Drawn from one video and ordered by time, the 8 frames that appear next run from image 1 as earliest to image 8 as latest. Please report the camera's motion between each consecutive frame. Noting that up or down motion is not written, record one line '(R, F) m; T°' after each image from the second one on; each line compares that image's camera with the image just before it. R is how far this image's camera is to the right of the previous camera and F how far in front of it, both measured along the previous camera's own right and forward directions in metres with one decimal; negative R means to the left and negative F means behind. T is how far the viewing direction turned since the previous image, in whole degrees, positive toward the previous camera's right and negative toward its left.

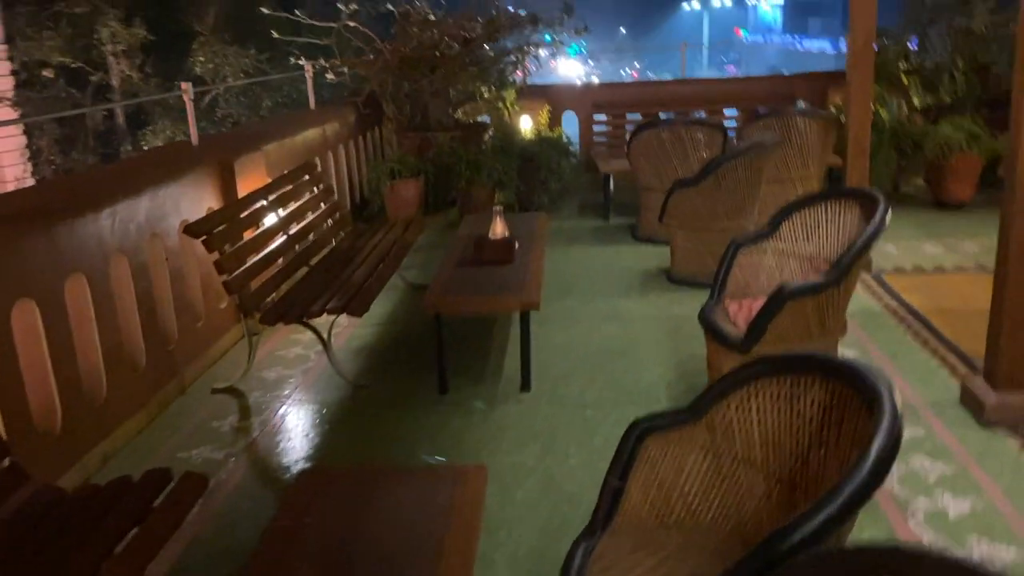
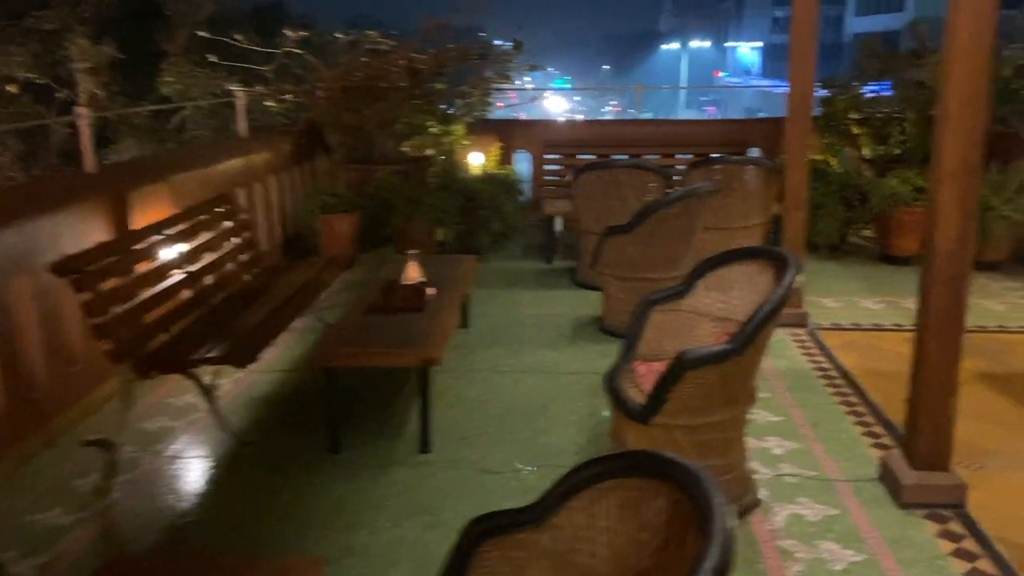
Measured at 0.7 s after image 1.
(+0.3, +0.2) m; +2°
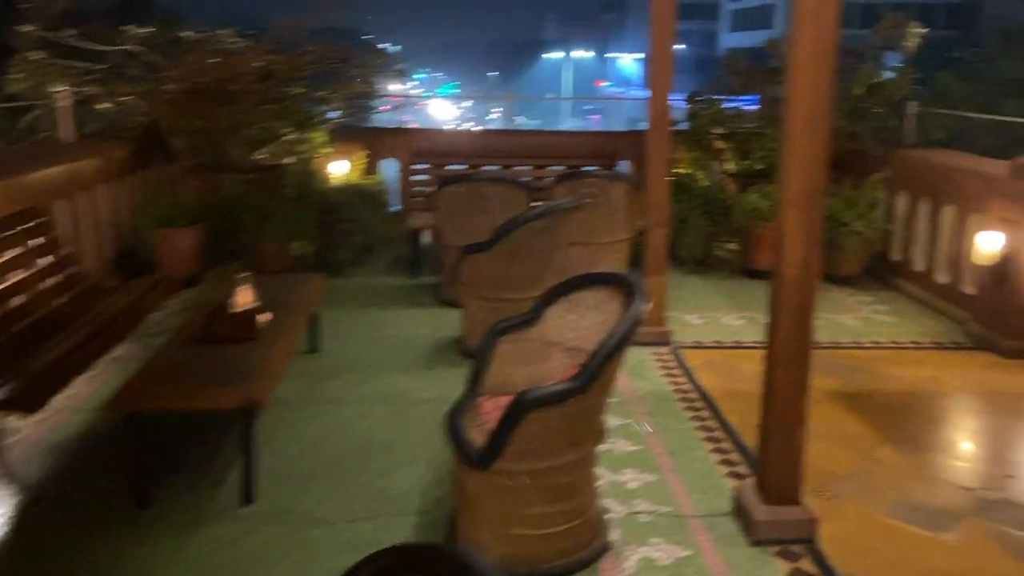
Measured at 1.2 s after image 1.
(+0.2, +0.2) m; +8°
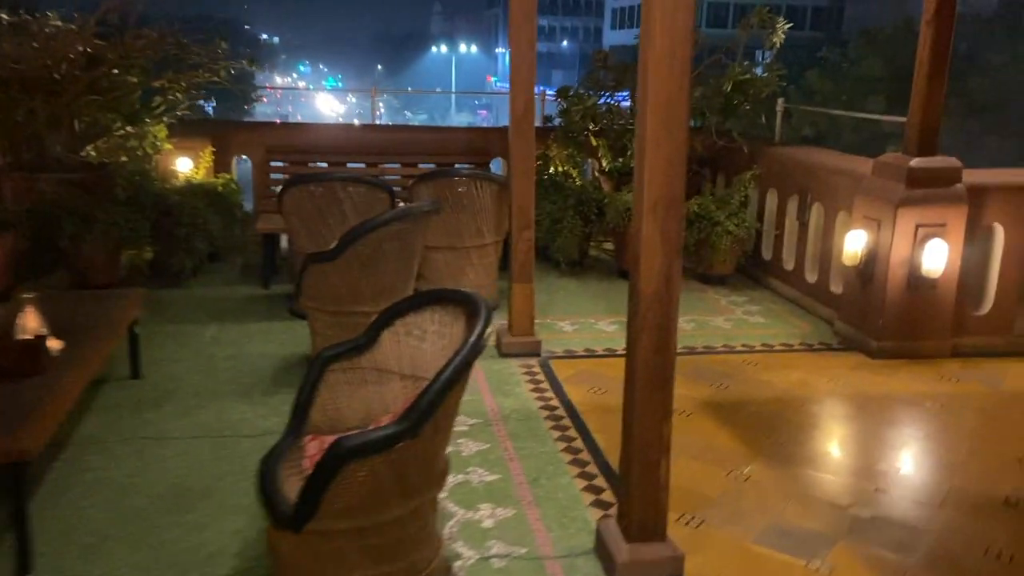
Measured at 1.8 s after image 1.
(+0.2, +0.3) m; +8°
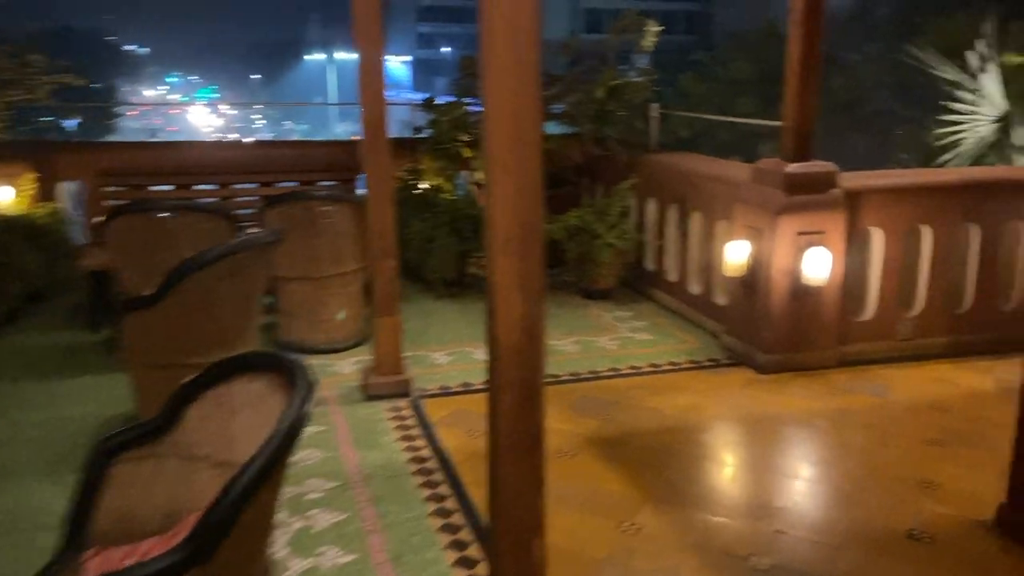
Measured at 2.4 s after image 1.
(+0.1, +0.4) m; +7°
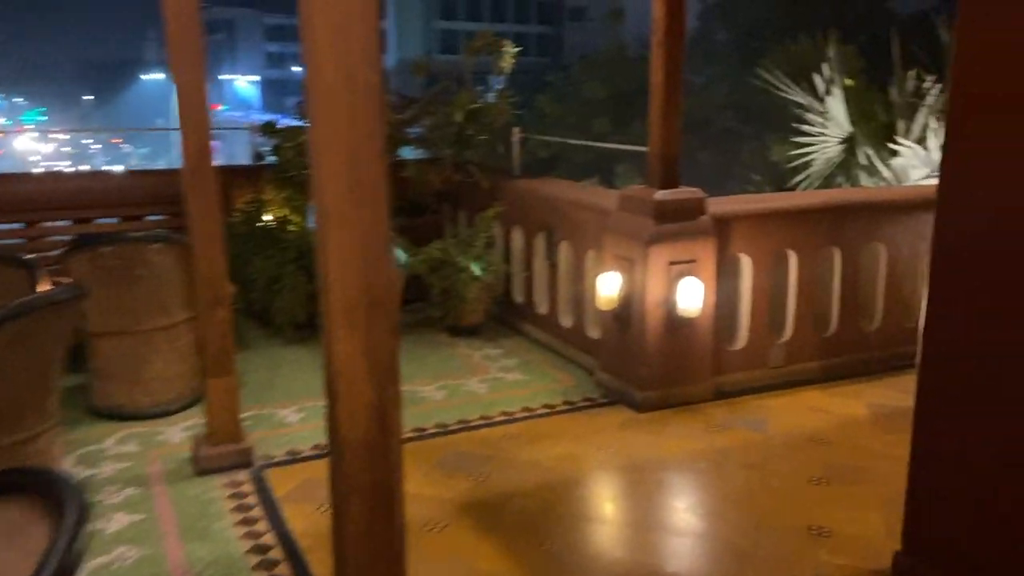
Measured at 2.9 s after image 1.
(0.0, +0.4) m; +9°
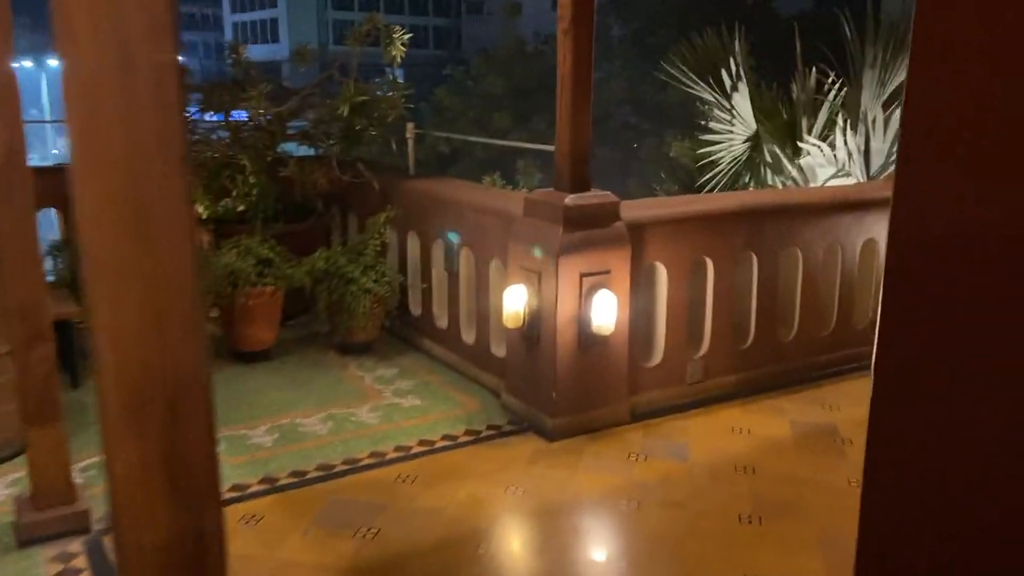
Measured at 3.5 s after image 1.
(0.0, +0.4) m; +7°
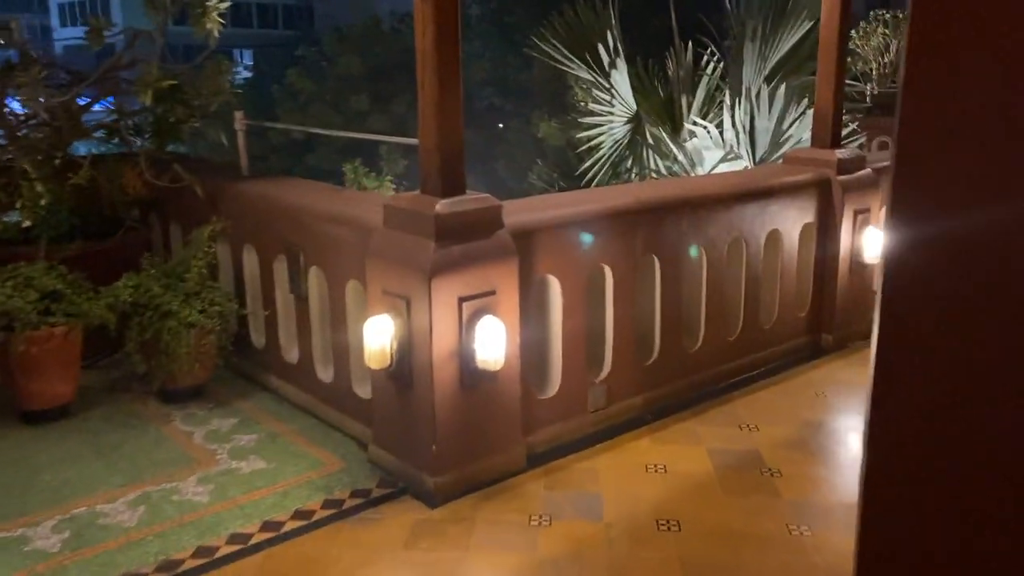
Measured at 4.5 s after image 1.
(0.0, +0.7) m; +9°
